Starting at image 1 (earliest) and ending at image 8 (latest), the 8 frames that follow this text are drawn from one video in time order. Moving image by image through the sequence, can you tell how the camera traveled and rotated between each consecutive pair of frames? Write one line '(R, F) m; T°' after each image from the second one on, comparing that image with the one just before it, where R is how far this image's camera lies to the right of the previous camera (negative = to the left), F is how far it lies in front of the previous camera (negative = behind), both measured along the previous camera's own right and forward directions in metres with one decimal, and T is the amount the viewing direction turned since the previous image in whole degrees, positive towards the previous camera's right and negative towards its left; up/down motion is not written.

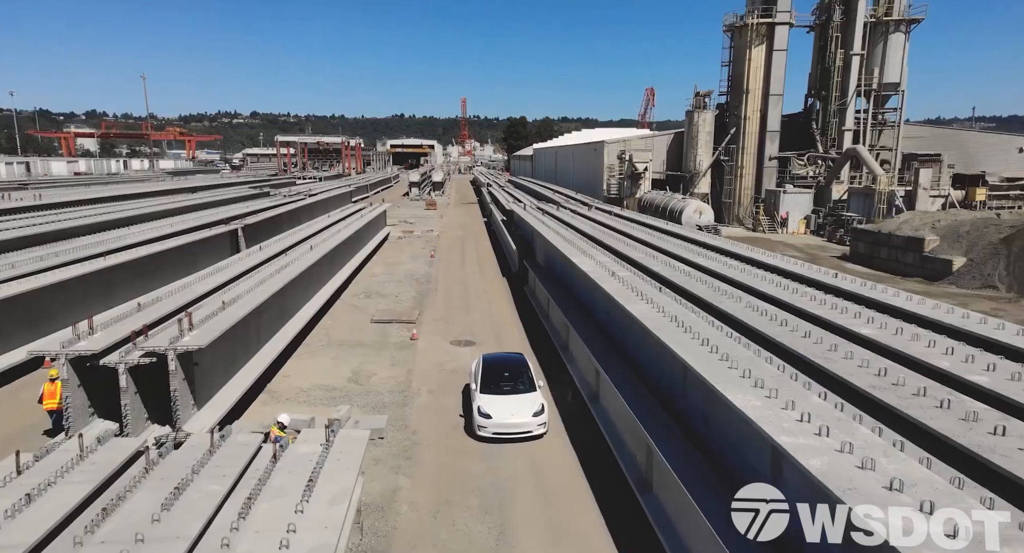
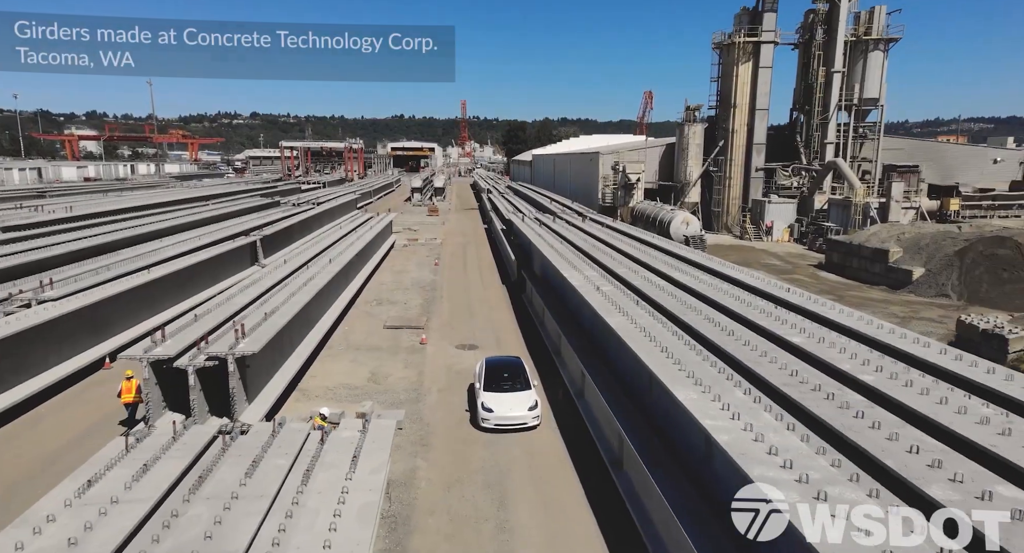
(0.0, -1.4) m; 0°
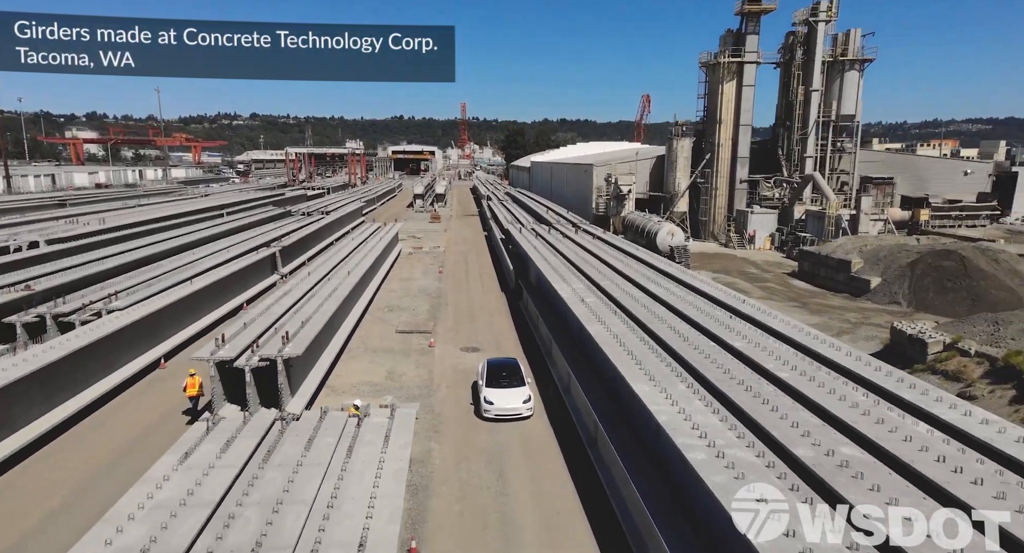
(0.0, -1.8) m; 0°
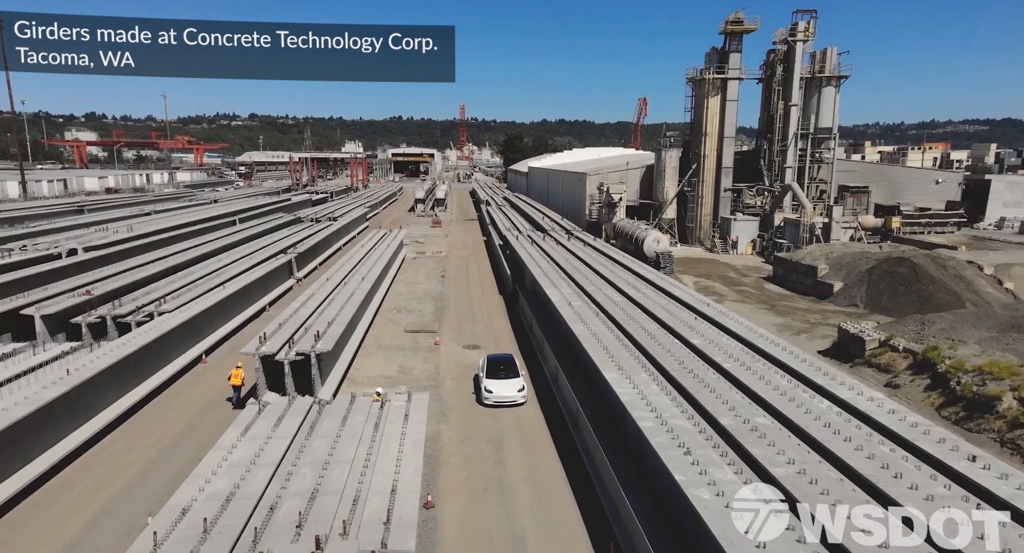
(0.0, -1.8) m; 0°
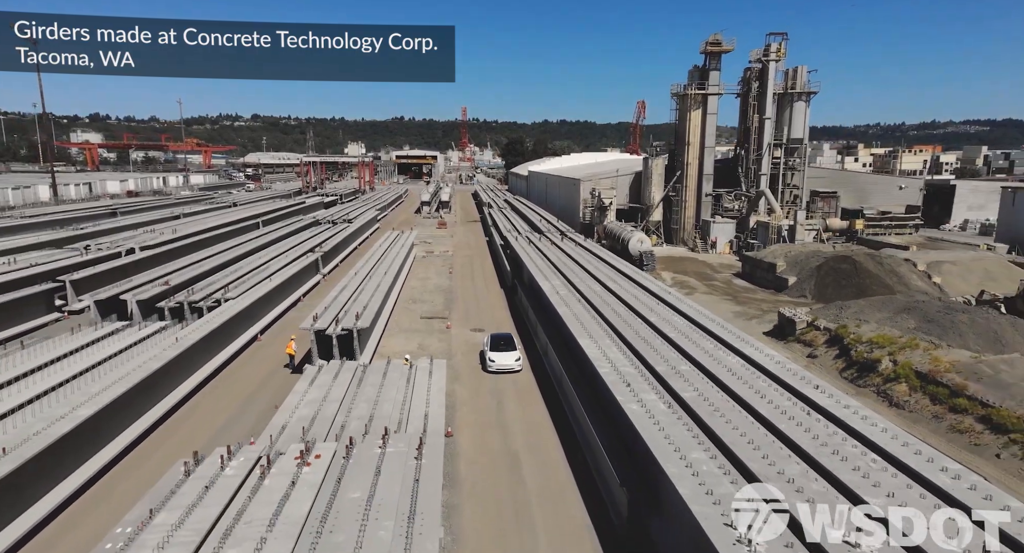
(+0.1, -3.2) m; 0°
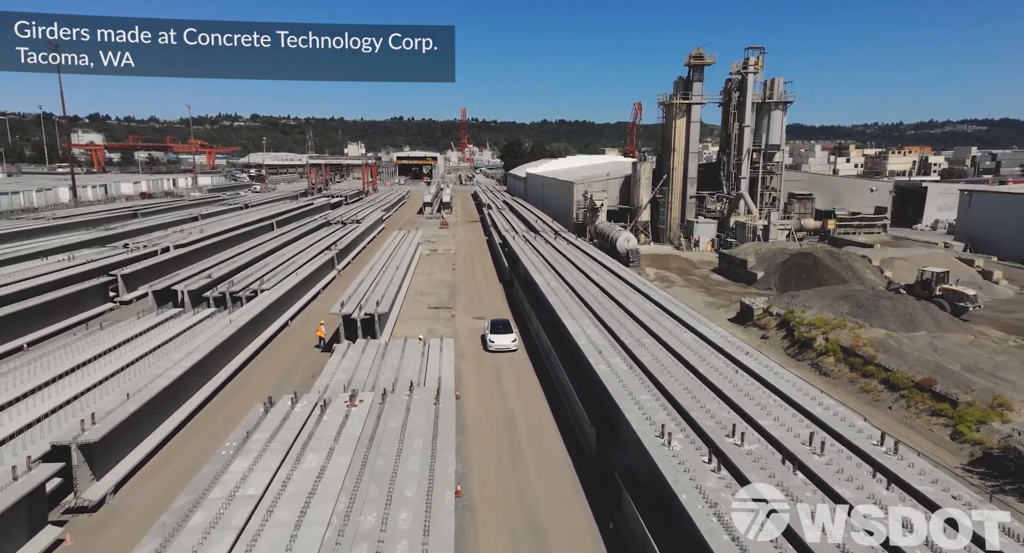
(+0.1, -2.6) m; 0°
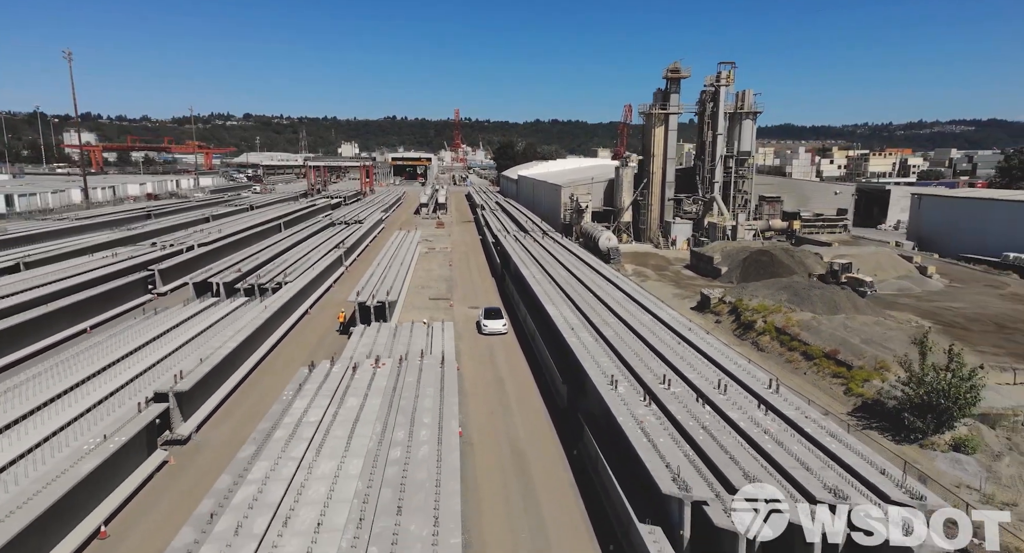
(+0.1, -3.0) m; +1°
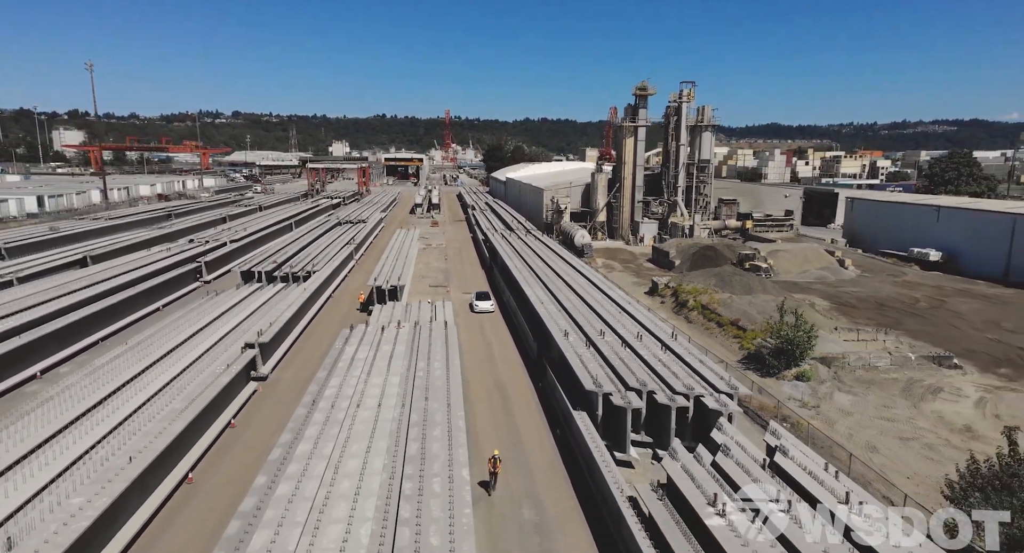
(+0.2, -5.2) m; +1°
